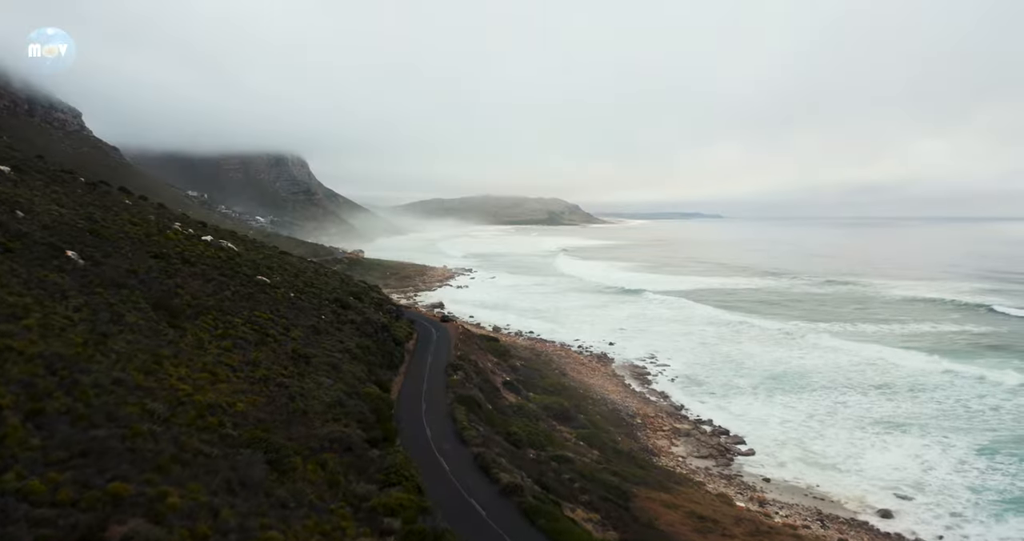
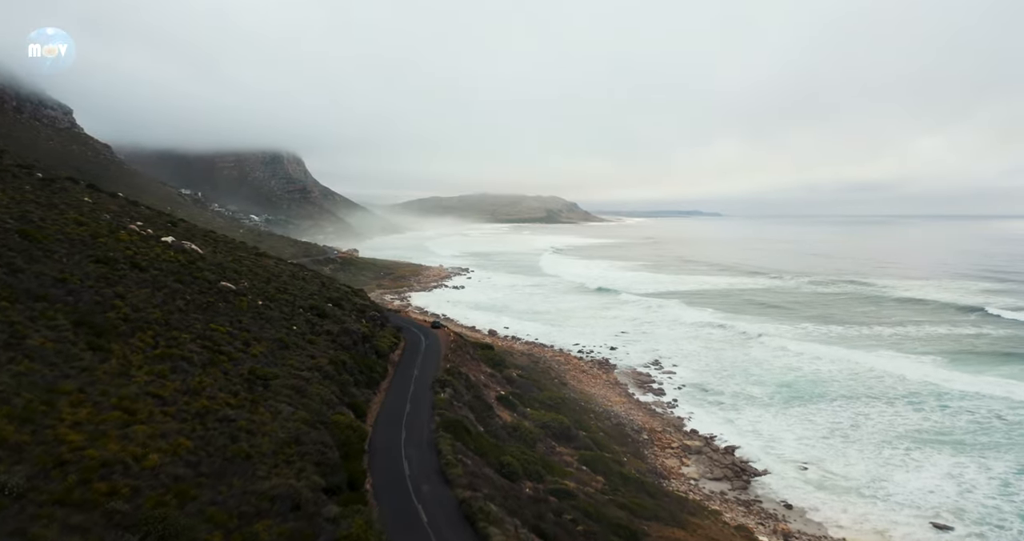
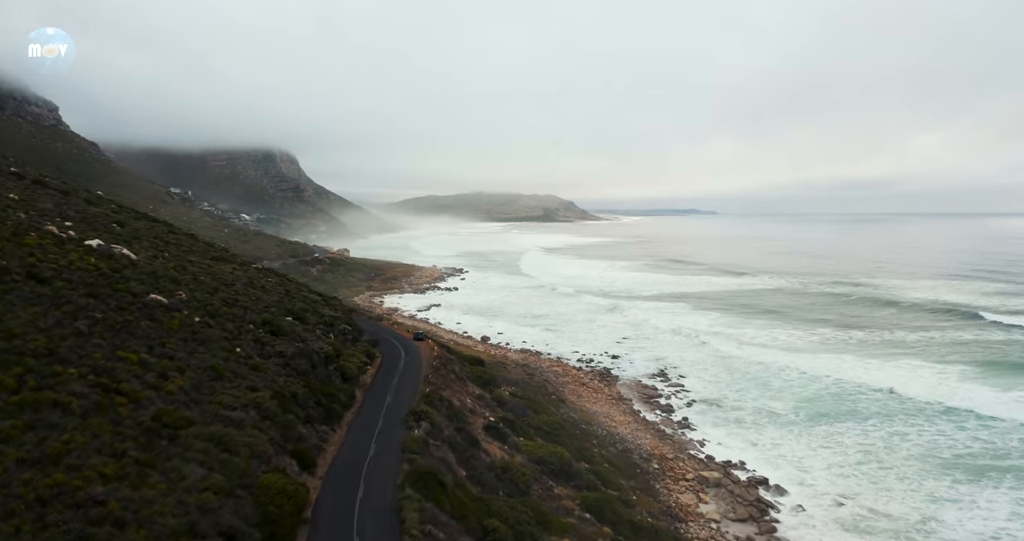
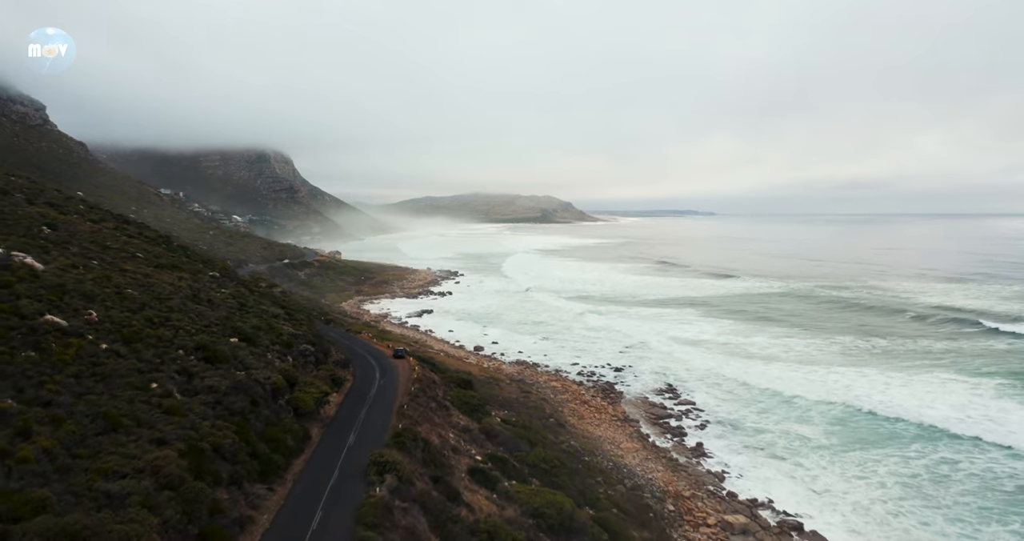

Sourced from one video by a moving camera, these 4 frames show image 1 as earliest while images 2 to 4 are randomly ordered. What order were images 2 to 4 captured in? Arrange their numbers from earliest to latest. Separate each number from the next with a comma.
2, 3, 4
